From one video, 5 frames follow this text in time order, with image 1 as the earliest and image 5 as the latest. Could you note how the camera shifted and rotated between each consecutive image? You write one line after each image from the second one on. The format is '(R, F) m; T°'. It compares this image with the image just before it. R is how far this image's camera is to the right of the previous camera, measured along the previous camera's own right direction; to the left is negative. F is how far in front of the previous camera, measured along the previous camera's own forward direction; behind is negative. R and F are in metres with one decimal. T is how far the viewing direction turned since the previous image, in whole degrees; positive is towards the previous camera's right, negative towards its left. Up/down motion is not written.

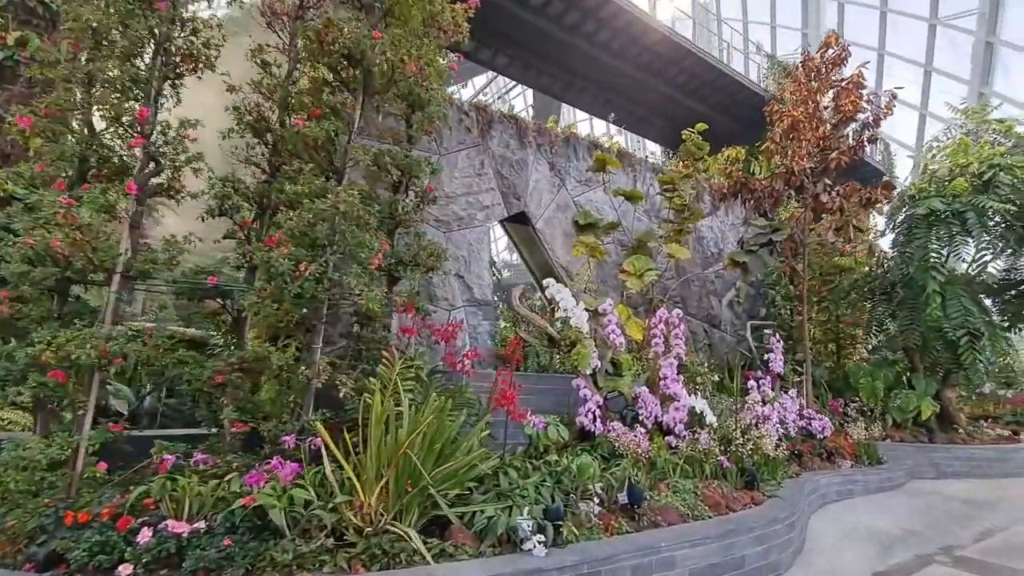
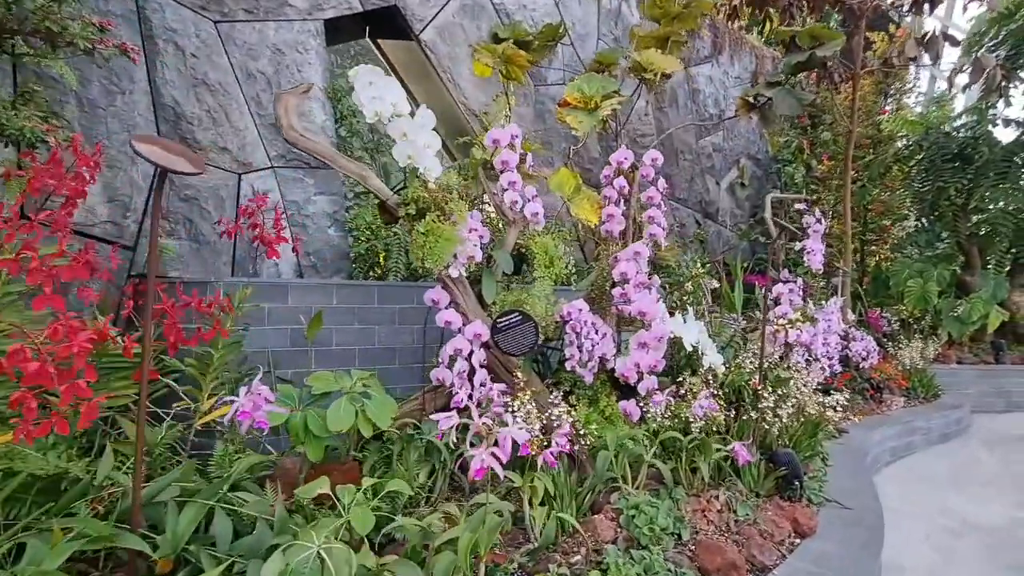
(+0.8, +2.2) m; +1°
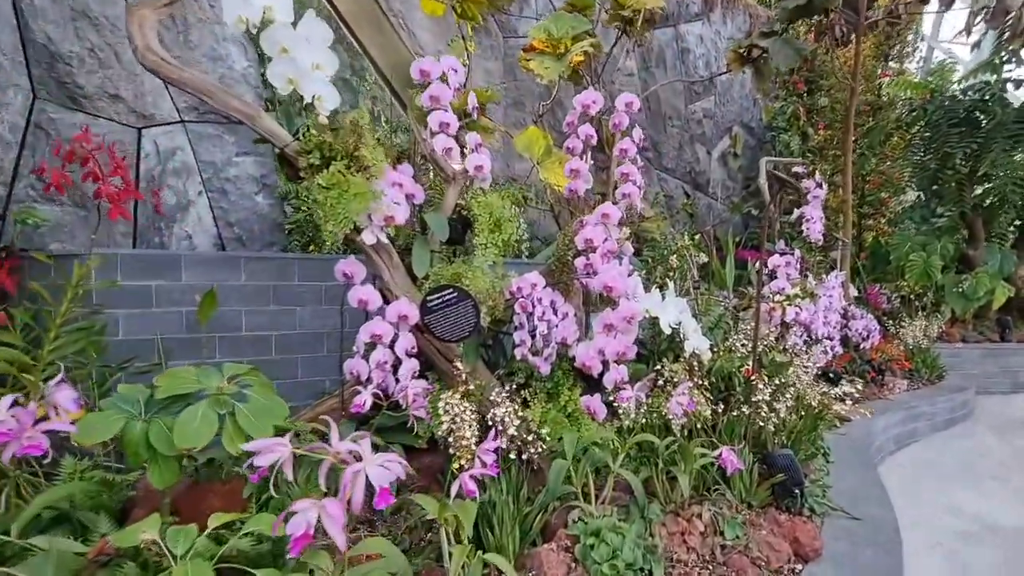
(+0.2, +0.4) m; +1°
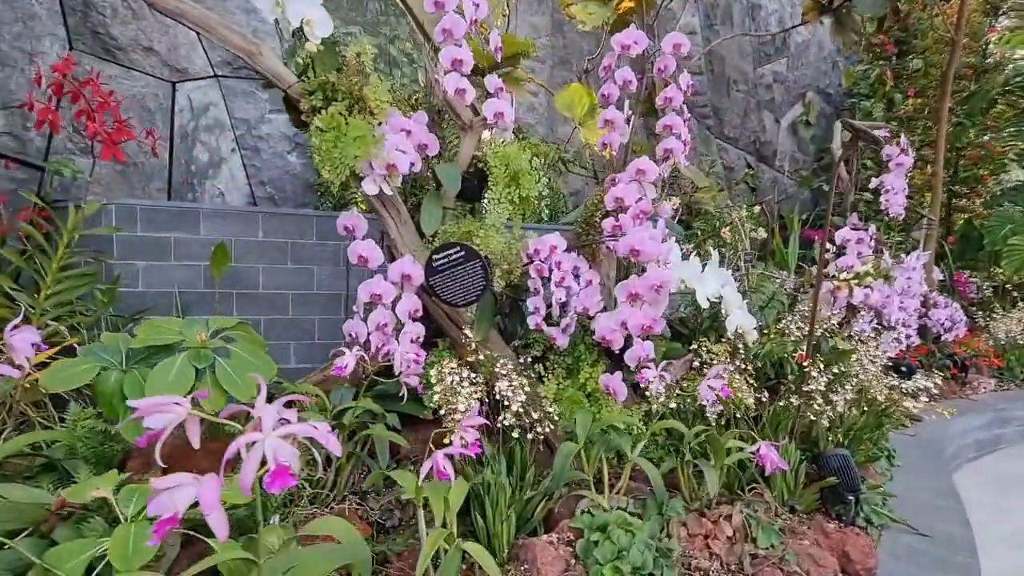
(+0.1, +0.2) m; -6°
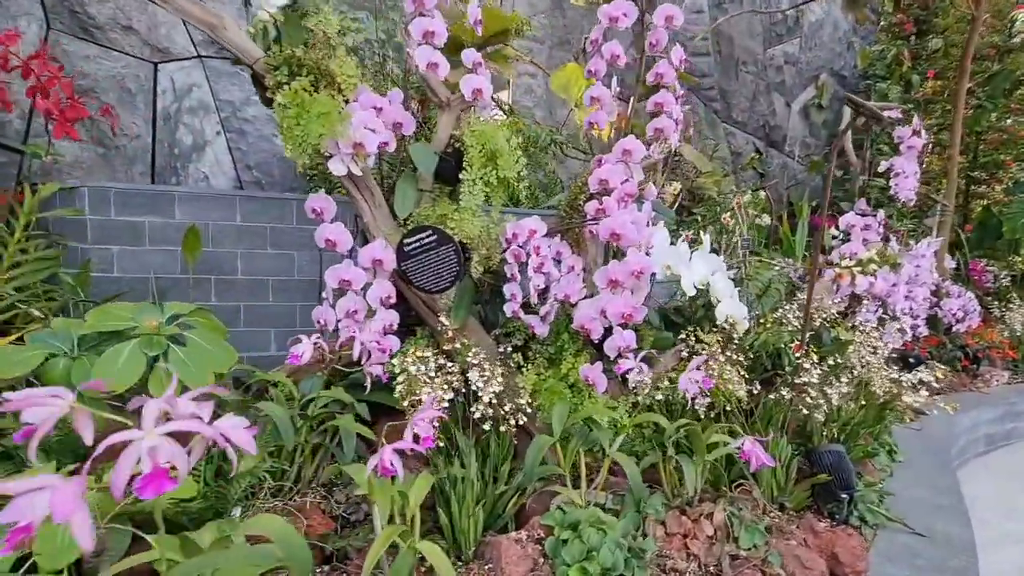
(+0.1, +0.1) m; -1°
